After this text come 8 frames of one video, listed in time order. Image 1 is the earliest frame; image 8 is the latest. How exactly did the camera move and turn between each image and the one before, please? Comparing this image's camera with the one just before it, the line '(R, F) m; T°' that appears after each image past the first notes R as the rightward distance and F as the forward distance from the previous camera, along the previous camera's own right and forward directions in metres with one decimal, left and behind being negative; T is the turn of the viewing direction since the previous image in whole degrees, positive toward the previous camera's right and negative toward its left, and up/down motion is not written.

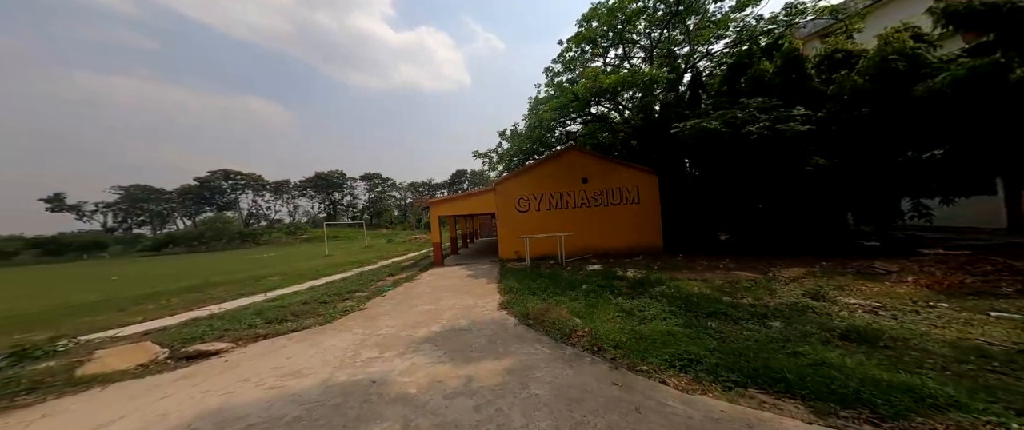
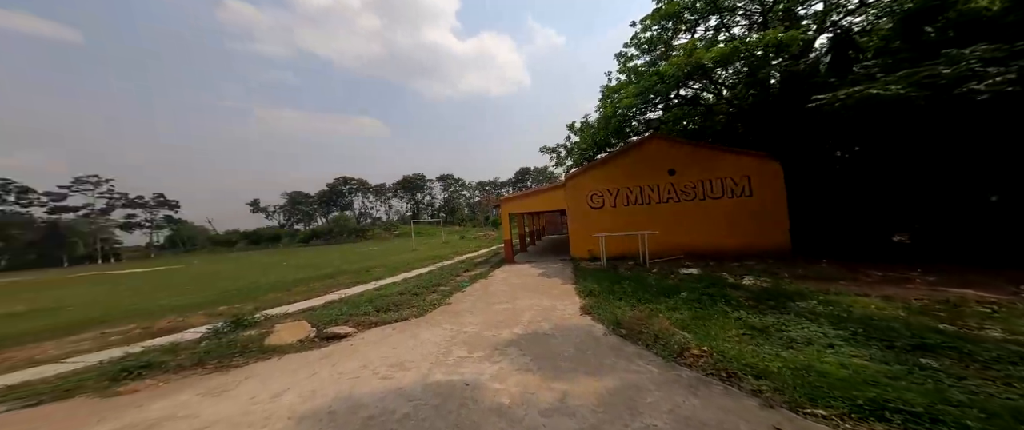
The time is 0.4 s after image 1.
(-0.1, 0.0) m; -11°
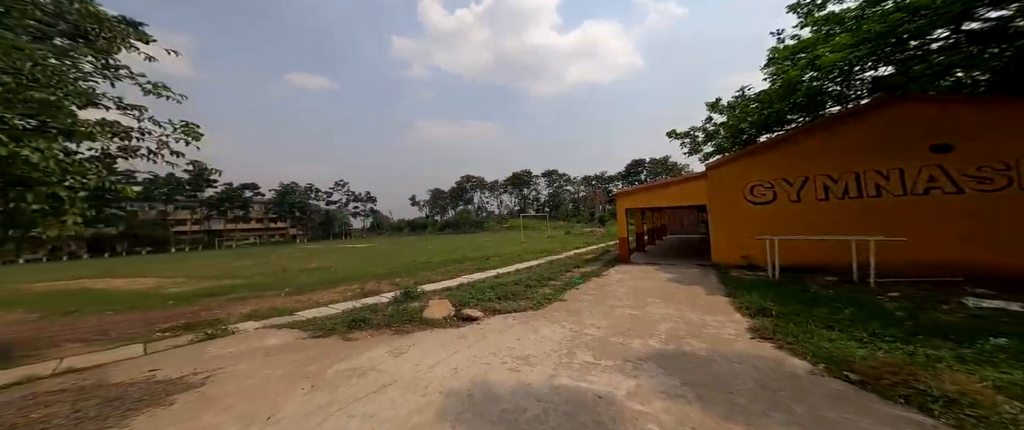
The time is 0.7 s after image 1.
(-0.2, +0.1) m; -17°
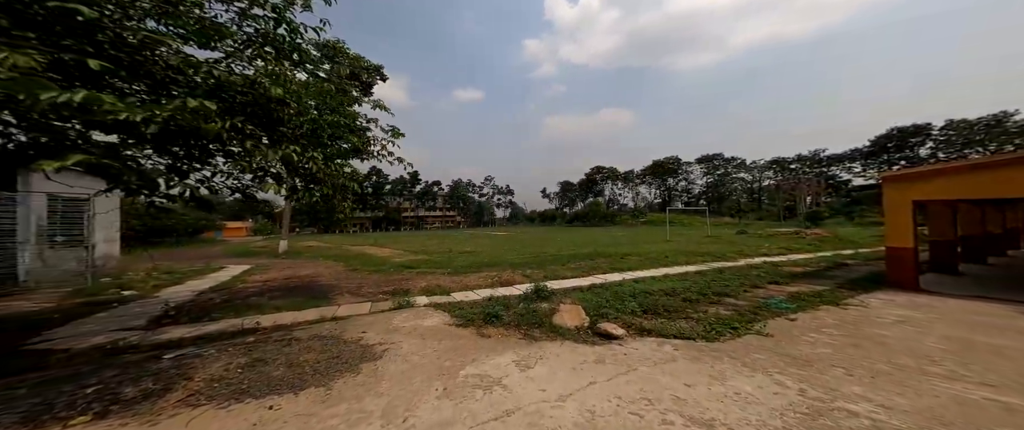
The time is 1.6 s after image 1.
(-0.2, +0.7) m; -23°
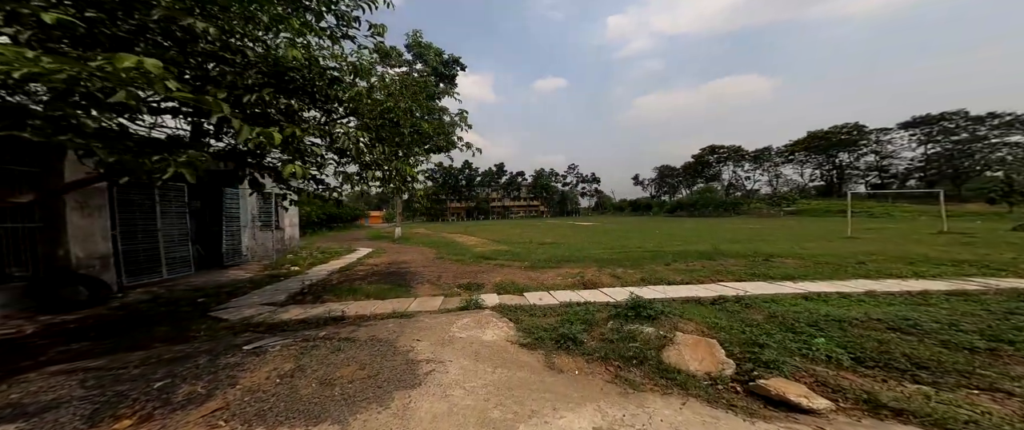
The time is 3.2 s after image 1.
(+0.1, +1.0) m; -17°
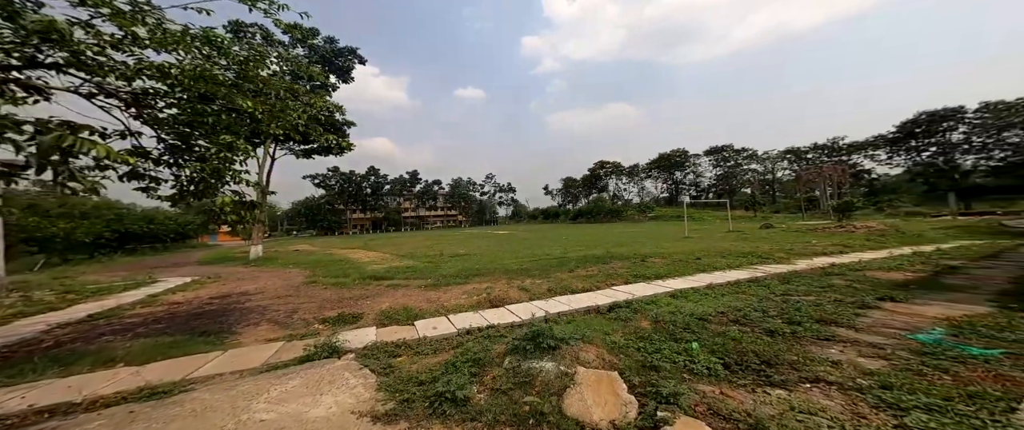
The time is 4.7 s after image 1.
(+0.2, +0.7) m; +22°
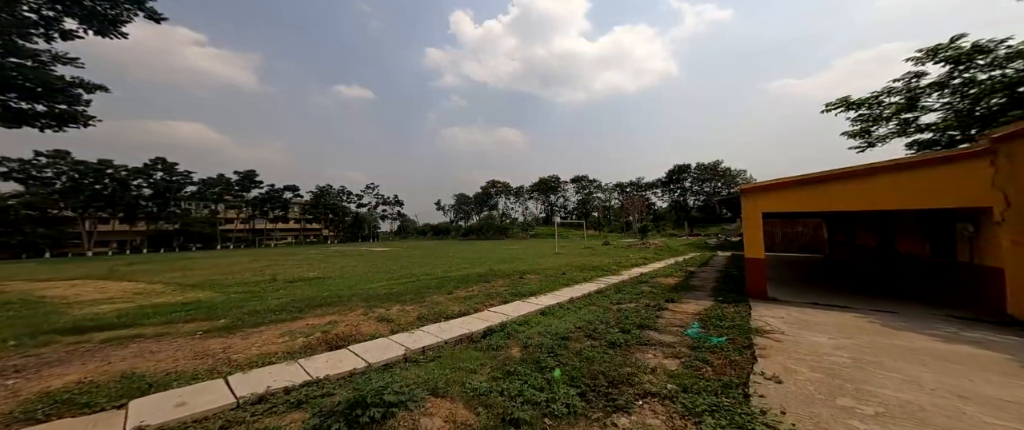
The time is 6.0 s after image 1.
(+0.2, +0.6) m; +27°
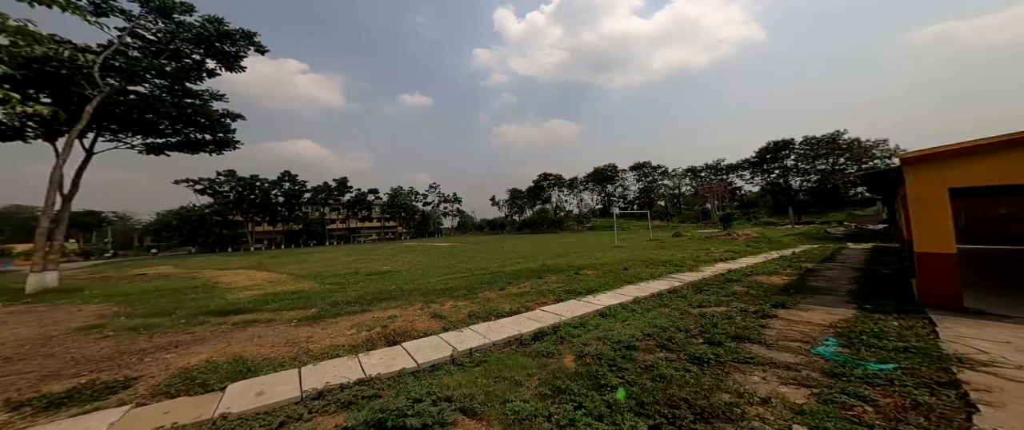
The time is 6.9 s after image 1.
(0.0, +0.6) m; -13°
